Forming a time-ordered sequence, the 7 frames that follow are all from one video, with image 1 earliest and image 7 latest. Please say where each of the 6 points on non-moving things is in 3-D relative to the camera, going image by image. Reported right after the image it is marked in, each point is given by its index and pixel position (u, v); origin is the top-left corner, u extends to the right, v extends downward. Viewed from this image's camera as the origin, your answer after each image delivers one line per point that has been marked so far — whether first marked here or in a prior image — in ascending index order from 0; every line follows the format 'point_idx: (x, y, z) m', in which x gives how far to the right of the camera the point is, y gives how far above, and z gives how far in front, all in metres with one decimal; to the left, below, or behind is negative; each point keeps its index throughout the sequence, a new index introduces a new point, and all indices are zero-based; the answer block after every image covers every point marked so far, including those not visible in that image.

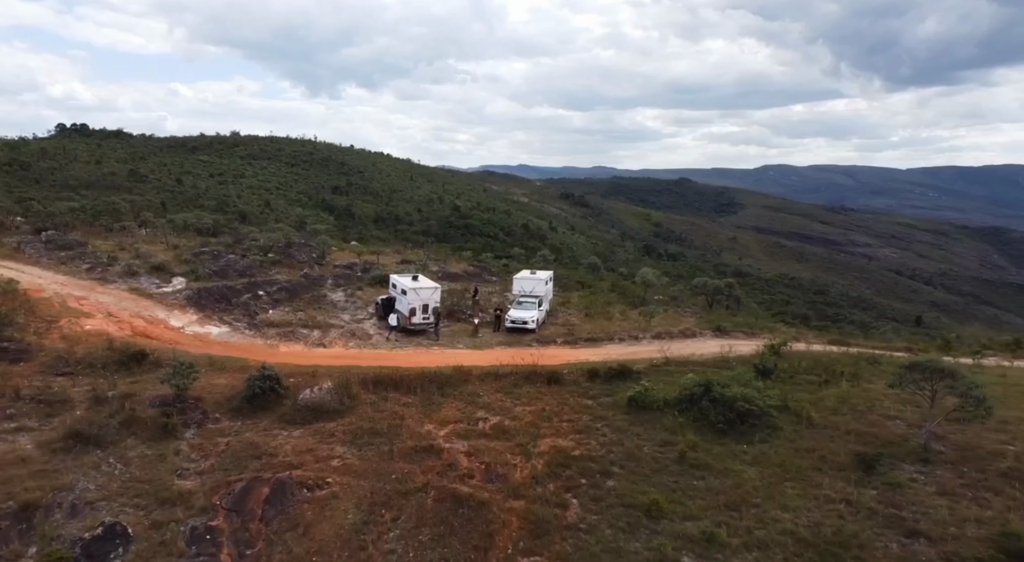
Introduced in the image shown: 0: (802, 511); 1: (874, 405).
0: (+5.5, -4.3, +10.2) m
1: (+8.9, -2.9, +13.0) m
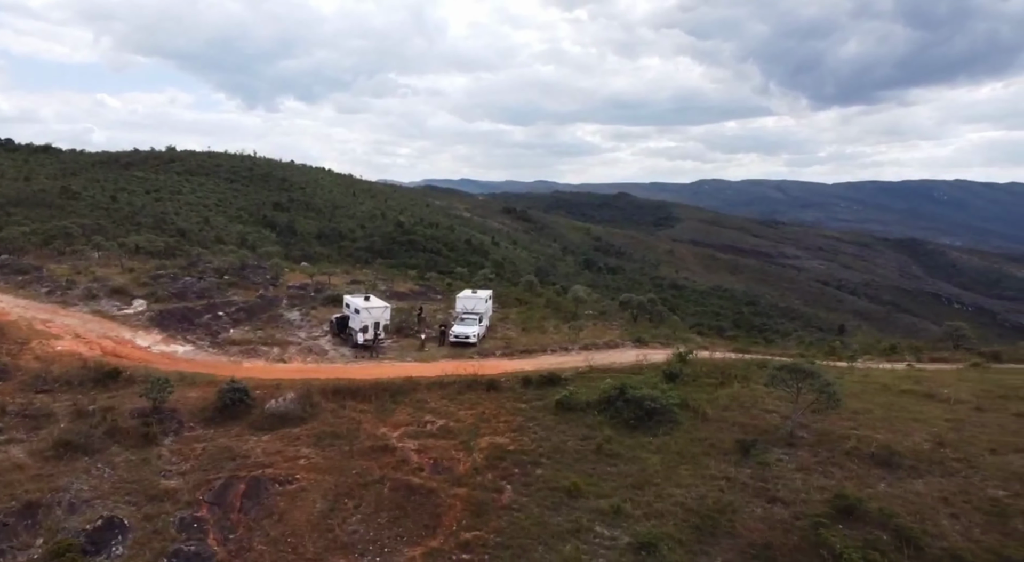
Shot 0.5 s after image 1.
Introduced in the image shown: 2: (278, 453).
0: (+4.2, -4.8, +12.9) m
1: (+7.3, -3.5, +16.1) m
2: (-6.2, -4.5, +14.3) m
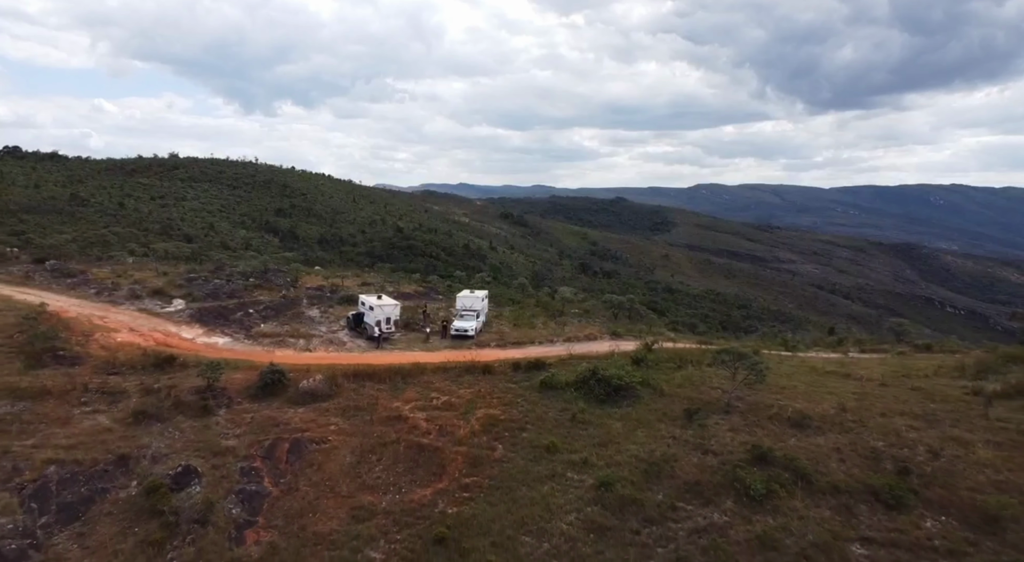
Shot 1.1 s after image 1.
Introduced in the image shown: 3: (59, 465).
0: (+3.9, -4.8, +16.2) m
1: (+7.0, -3.5, +19.4) m
2: (-6.5, -4.5, +17.6) m
3: (-12.5, -5.1, +15.0) m
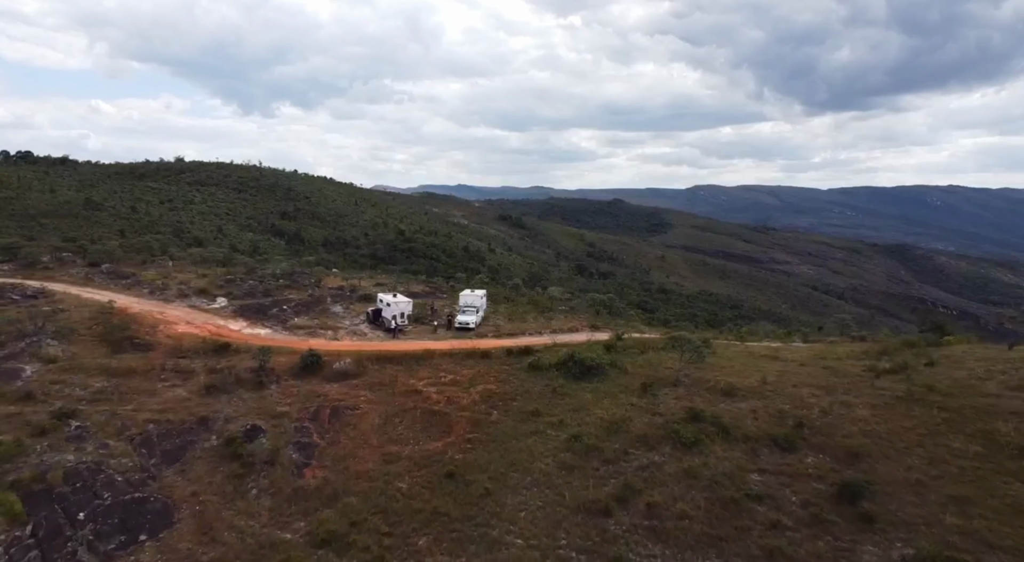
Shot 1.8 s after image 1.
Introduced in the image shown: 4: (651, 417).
0: (+3.7, -4.8, +20.7) m
1: (+6.7, -3.5, +24.0) m
2: (-6.7, -4.6, +22.1) m
3: (-12.7, -5.1, +19.5) m
4: (+5.1, -5.0, +19.8) m
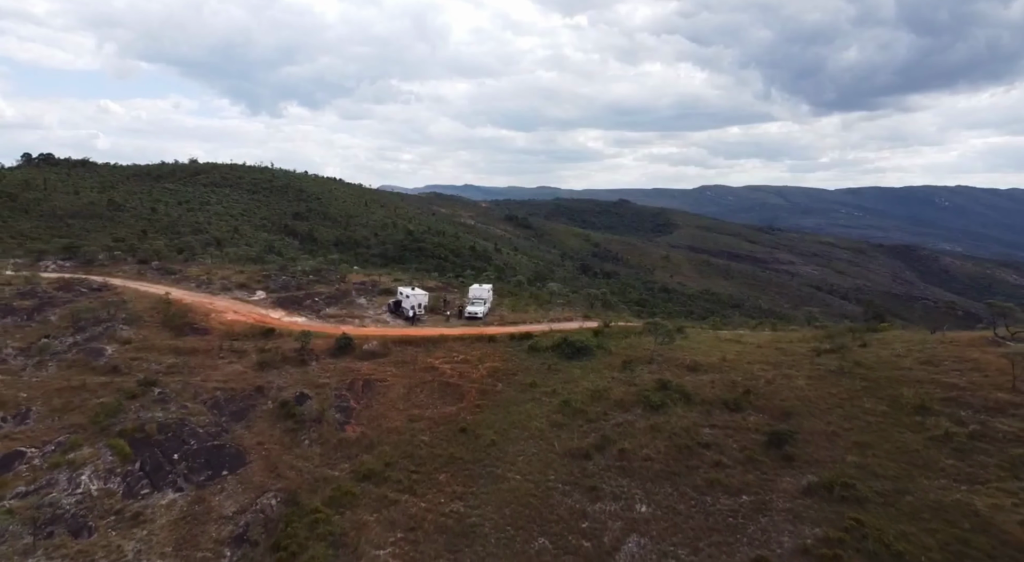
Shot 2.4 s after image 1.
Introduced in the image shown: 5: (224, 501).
0: (+3.7, -4.5, +24.9) m
1: (+6.8, -3.3, +28.2) m
2: (-6.7, -4.3, +26.4) m
3: (-12.7, -4.8, +23.9) m
4: (+5.1, -4.7, +24.0) m
5: (-10.0, -7.6, +18.8) m
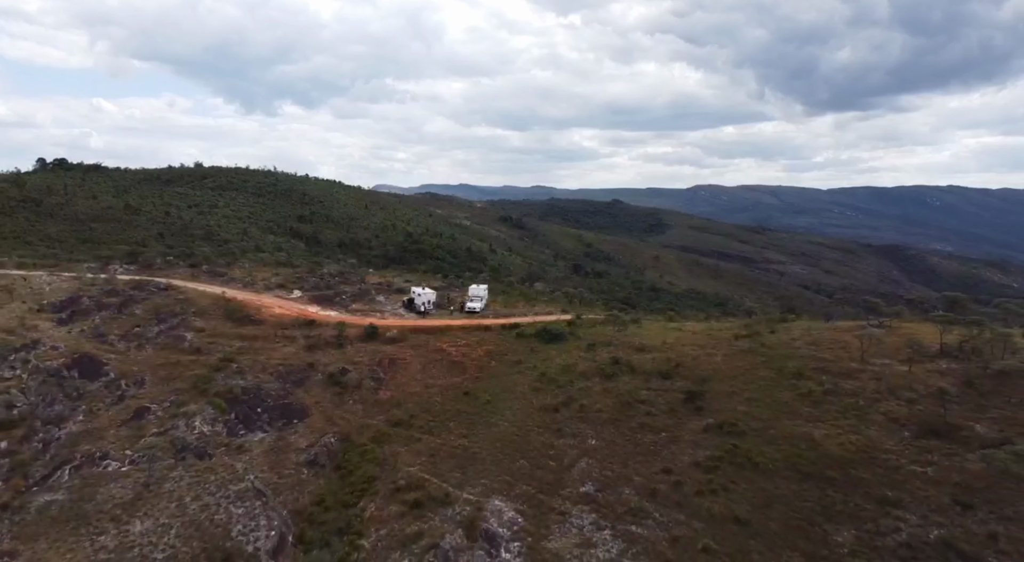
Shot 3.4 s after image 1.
0: (+3.2, -4.6, +32.7) m
1: (+6.2, -3.4, +35.9) m
2: (-7.2, -4.4, +34.1) m
3: (-13.2, -4.9, +31.5) m
4: (+4.6, -4.8, +31.8) m
5: (-10.4, -7.7, +26.5) m
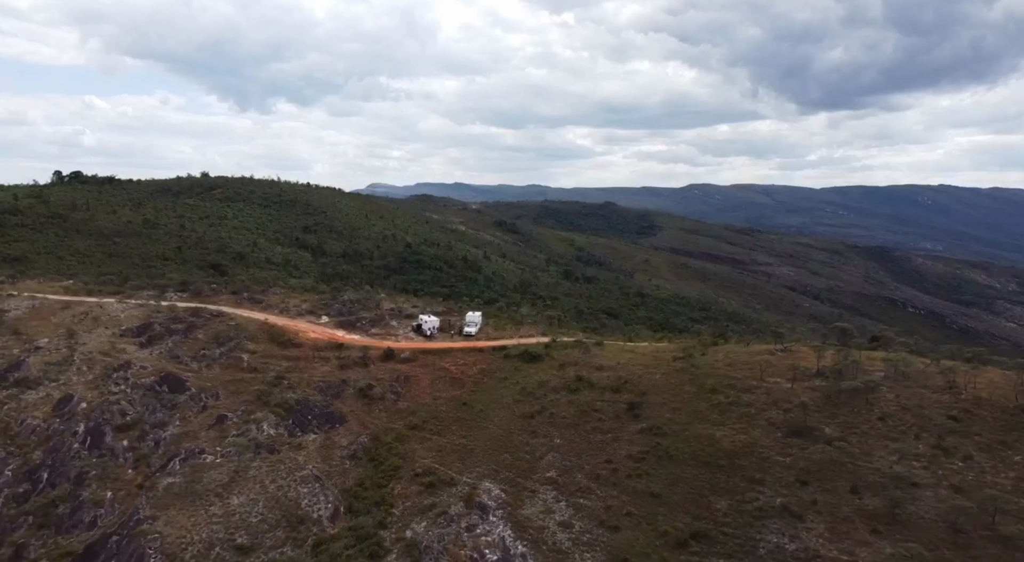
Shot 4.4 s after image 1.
0: (+2.3, -7.3, +42.0) m
1: (+5.3, -6.0, +45.3) m
2: (-8.2, -7.0, +43.3) m
3: (-14.1, -7.6, +40.7) m
4: (+3.7, -7.5, +41.1) m
5: (-11.3, -10.4, +35.7) m
